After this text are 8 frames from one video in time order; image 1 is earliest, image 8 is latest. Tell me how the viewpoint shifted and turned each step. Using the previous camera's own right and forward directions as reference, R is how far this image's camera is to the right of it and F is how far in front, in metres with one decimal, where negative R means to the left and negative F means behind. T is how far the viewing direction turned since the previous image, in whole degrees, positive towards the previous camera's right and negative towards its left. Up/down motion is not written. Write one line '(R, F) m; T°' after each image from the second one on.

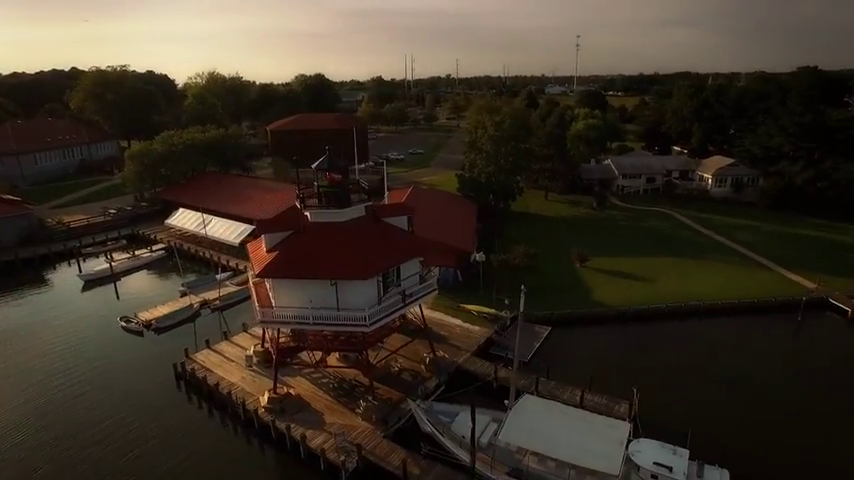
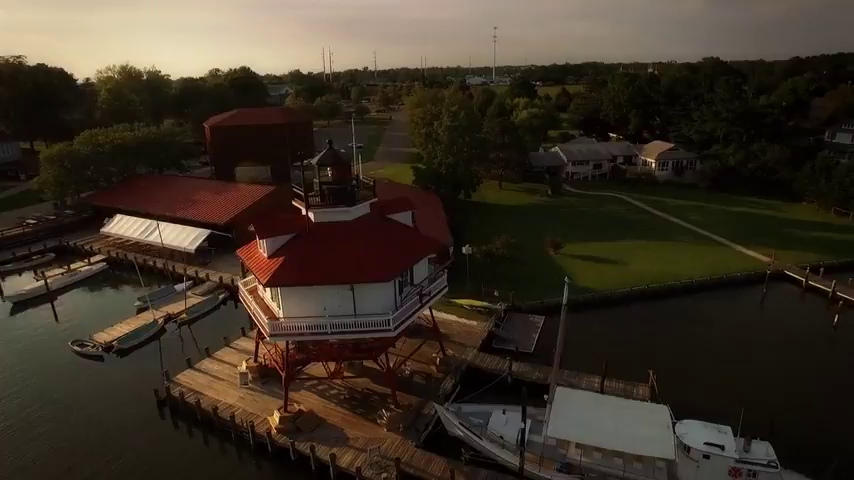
(-4.0, +1.5) m; +9°
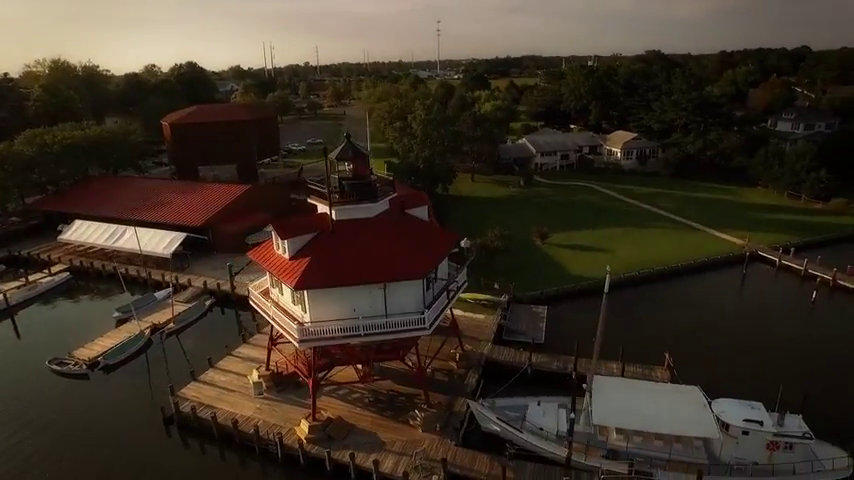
(-3.3, +0.7) m; +6°
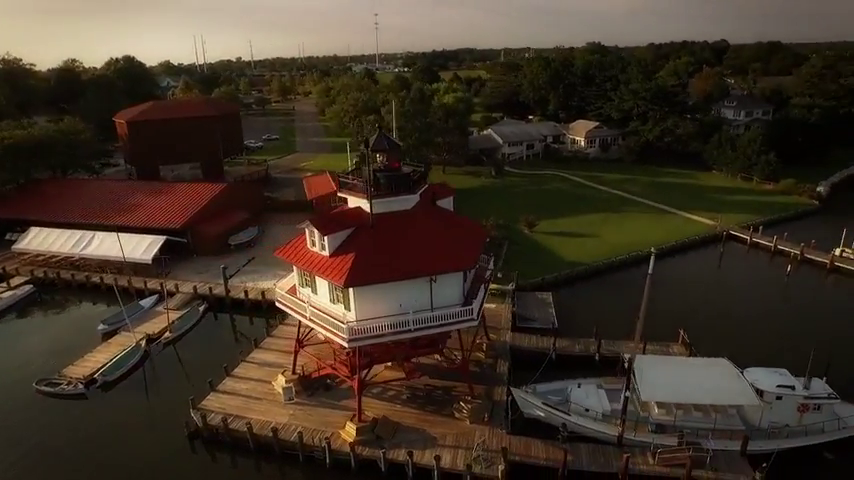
(-3.9, +0.6) m; +7°
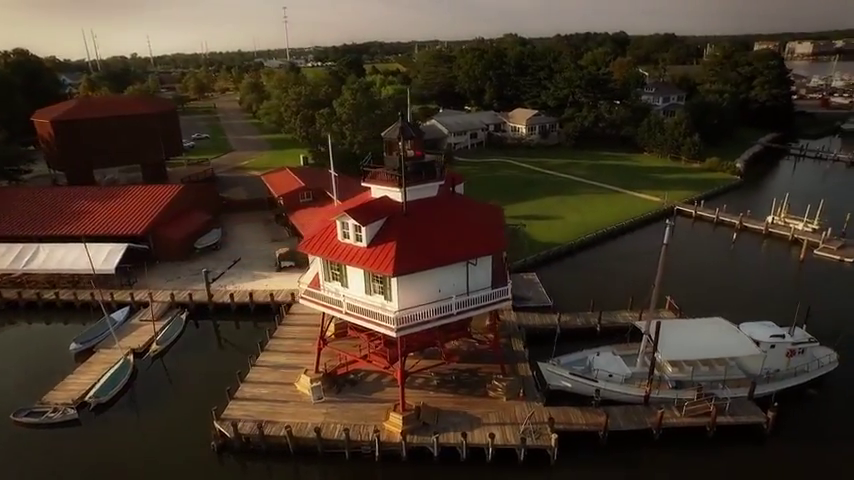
(-4.4, +0.2) m; +9°
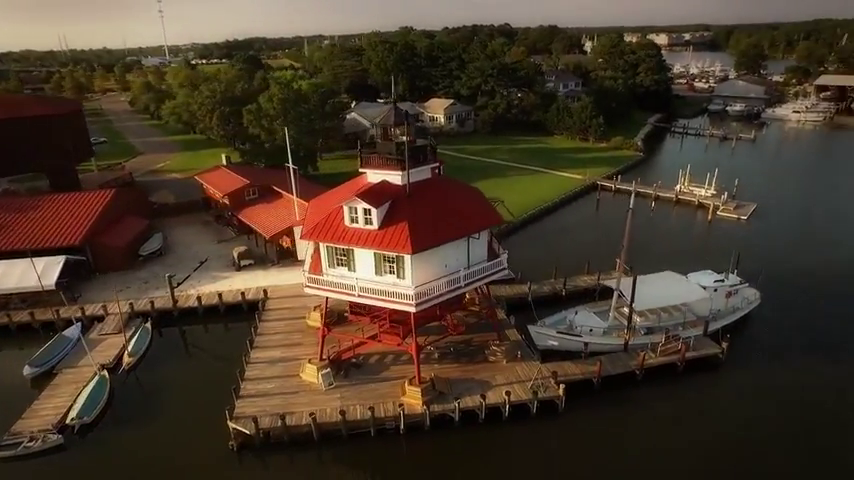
(-4.1, -0.5) m; +11°
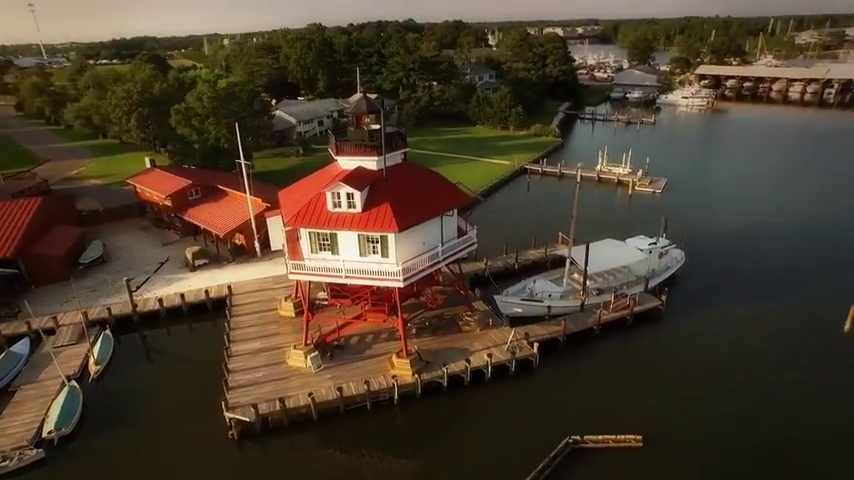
(-2.6, -1.1) m; +9°
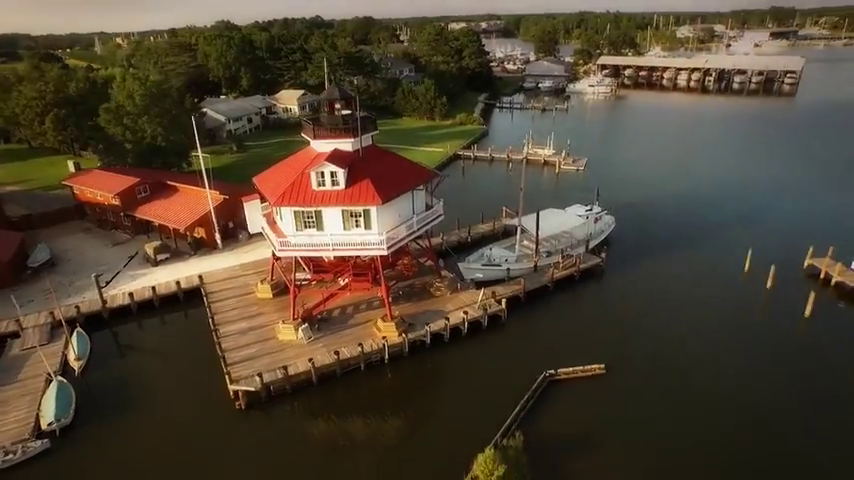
(-2.6, -2.0) m; +9°
